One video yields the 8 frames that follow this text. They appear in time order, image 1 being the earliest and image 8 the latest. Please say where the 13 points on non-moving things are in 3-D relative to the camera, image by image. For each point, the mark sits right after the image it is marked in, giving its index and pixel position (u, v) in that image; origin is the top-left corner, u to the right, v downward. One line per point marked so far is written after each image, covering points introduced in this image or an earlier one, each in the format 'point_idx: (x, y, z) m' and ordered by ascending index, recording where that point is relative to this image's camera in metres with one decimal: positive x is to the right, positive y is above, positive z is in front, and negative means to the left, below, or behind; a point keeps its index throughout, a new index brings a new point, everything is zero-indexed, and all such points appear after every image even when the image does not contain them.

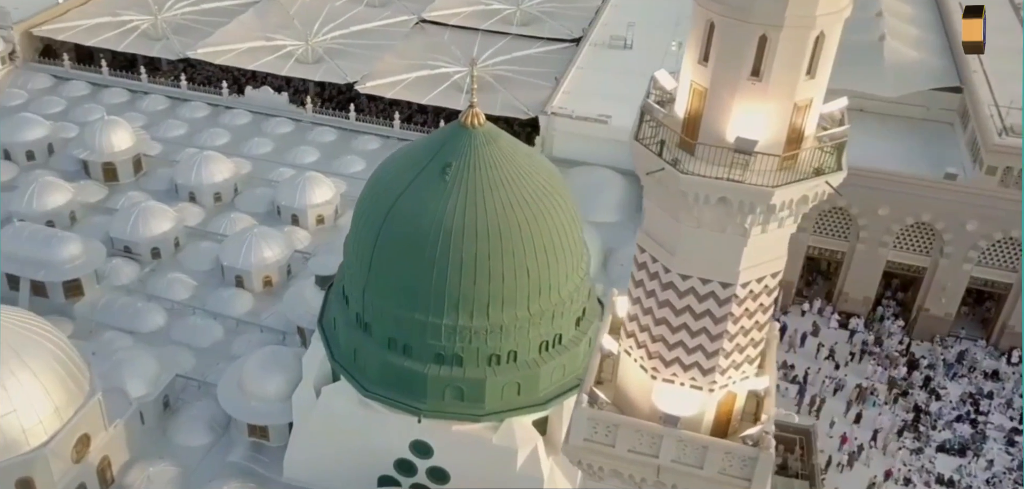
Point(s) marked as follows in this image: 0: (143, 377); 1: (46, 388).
0: (-7.0, -2.5, +17.2) m
1: (-7.5, -2.3, +14.4) m
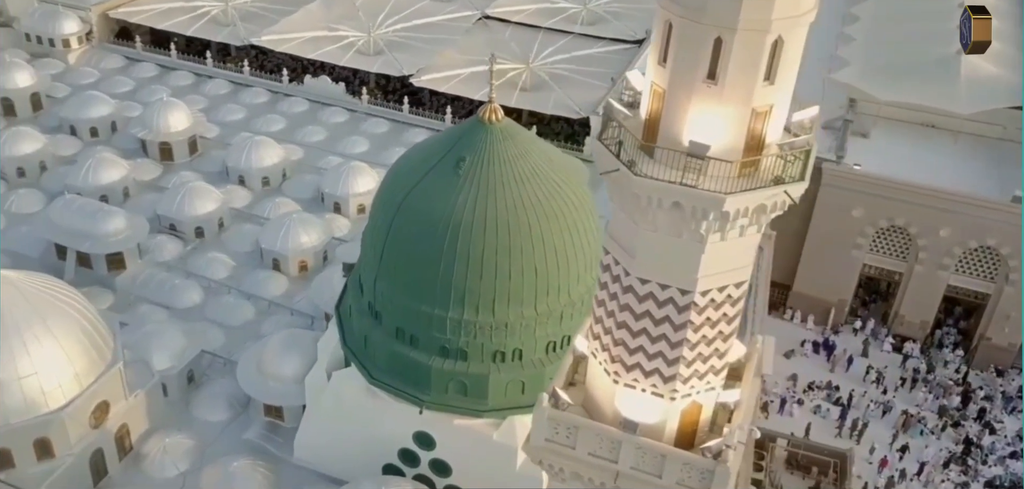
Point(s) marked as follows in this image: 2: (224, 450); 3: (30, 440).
0: (-6.8, -2.1, +17.7) m
1: (-7.5, -1.8, +15.0) m
2: (-5.4, -3.9, +16.9) m
3: (-8.0, -3.2, +14.7) m
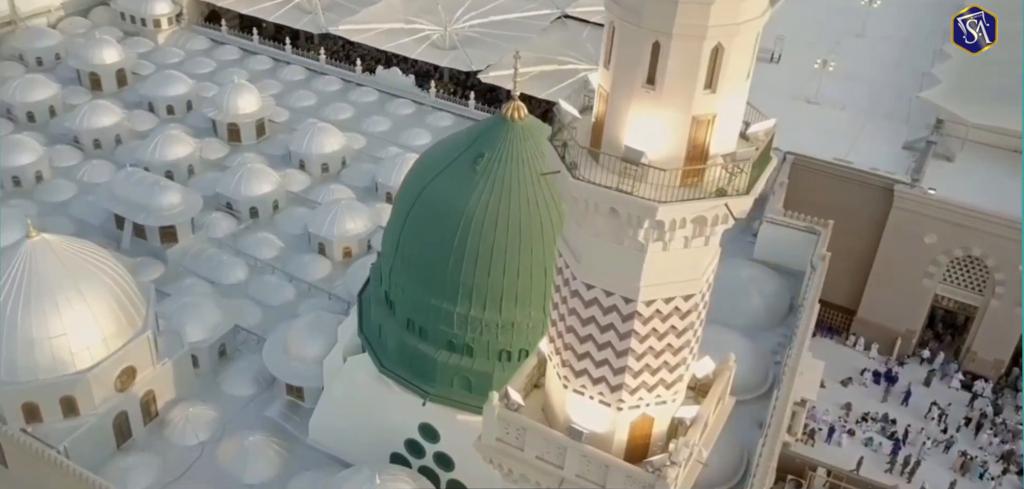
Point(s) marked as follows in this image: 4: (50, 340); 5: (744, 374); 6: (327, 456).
0: (-6.3, -1.6, +18.3) m
1: (-7.3, -1.3, +15.7) m
2: (-5.2, -3.5, +17.4) m
3: (-7.9, -2.6, +15.5) m
4: (-7.9, -1.6, +15.3) m
5: (+5.2, -2.9, +19.8) m
6: (-3.5, -4.0, +16.8) m
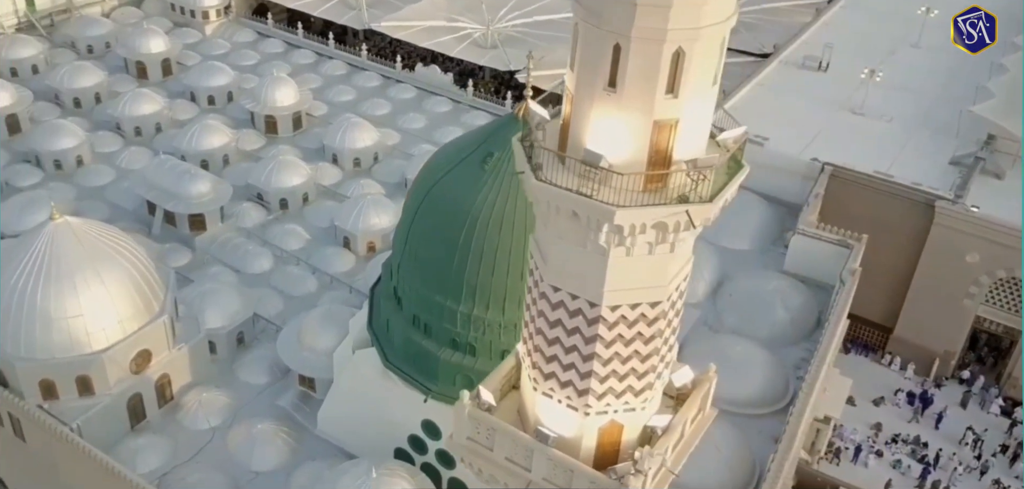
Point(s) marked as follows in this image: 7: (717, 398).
0: (-6.0, -1.4, +18.6) m
1: (-7.1, -1.0, +16.0) m
2: (-5.0, -3.3, +17.6) m
3: (-7.9, -2.3, +15.9) m
4: (-7.8, -1.3, +15.7) m
5: (+5.5, -3.1, +19.4) m
6: (-3.4, -3.9, +17.0) m
7: (+4.5, -3.3, +19.4) m
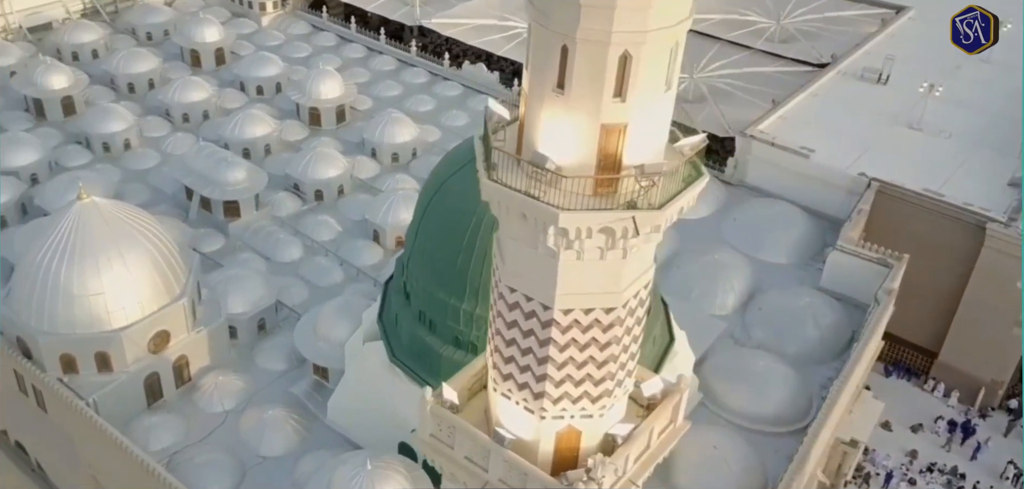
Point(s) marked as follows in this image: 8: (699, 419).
0: (-5.7, -1.1, +19.0) m
1: (-6.9, -0.7, +16.5) m
2: (-4.8, -3.1, +17.9) m
3: (-7.7, -2.0, +16.4) m
4: (-7.7, -1.0, +16.2) m
5: (+5.8, -3.4, +18.9) m
6: (-3.3, -3.7, +17.1) m
7: (+4.8, -3.6, +19.0) m
8: (+4.0, -3.7, +19.0) m
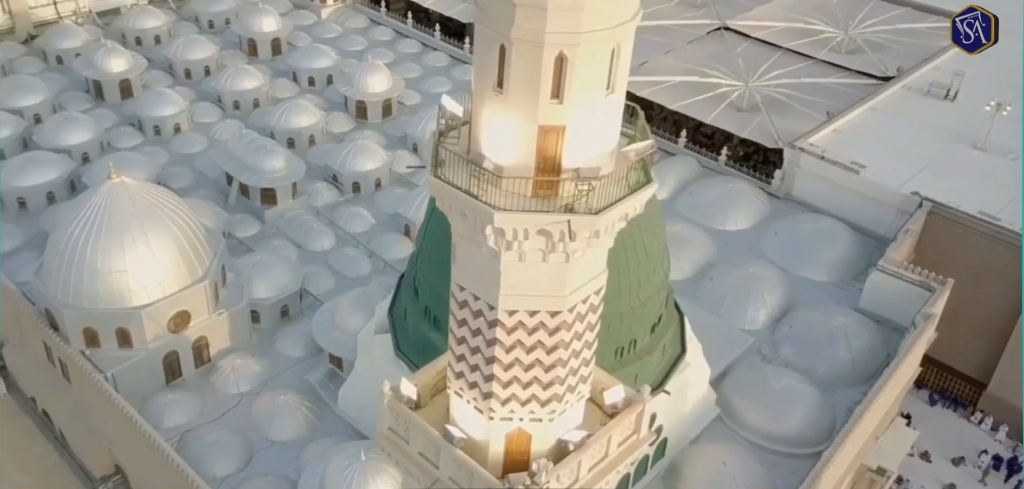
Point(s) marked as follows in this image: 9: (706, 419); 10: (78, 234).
0: (-5.3, -0.8, +19.3) m
1: (-6.7, -0.3, +16.9) m
2: (-4.6, -2.8, +18.2) m
3: (-7.6, -1.6, +16.9) m
4: (-7.4, -0.6, +16.7) m
5: (+6.0, -3.7, +18.4) m
6: (-3.2, -3.6, +17.3) m
7: (+5.0, -3.9, +18.5) m
8: (+4.2, -4.0, +18.6) m
9: (+4.0, -3.6, +18.3) m
10: (-8.1, +0.2, +16.6) m
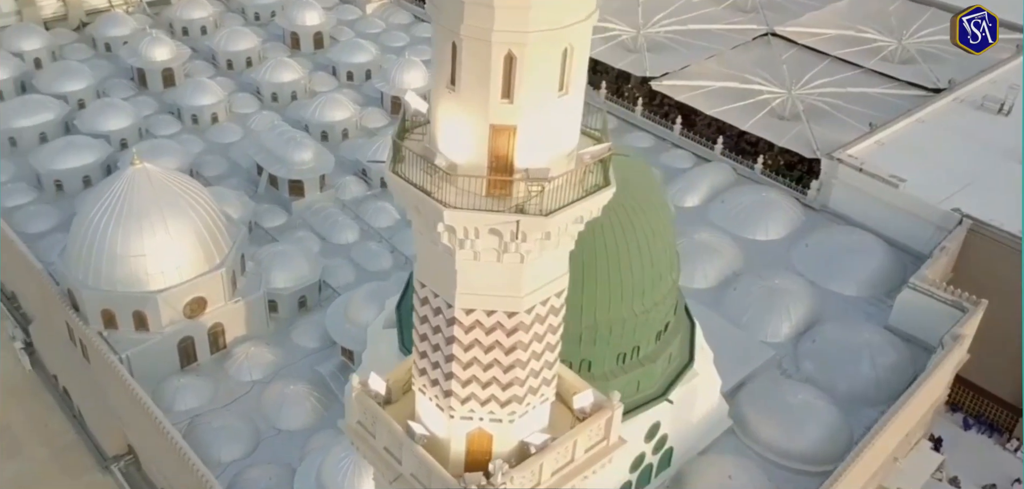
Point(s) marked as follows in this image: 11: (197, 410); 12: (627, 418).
0: (-4.9, -0.6, +19.5) m
1: (-6.5, 0.0, +17.2) m
2: (-4.4, -2.7, +18.4) m
3: (-7.4, -1.3, +17.3) m
4: (-7.2, -0.3, +17.0) m
5: (+6.1, -4.0, +17.9) m
6: (-3.1, -3.4, +17.4) m
7: (+5.2, -4.1, +18.1) m
8: (+4.3, -4.1, +18.2) m
9: (+4.1, -3.7, +18.0) m
10: (-7.9, +0.5, +17.0) m
11: (-6.1, -3.2, +17.3) m
12: (+1.9, -2.8, +14.6) m
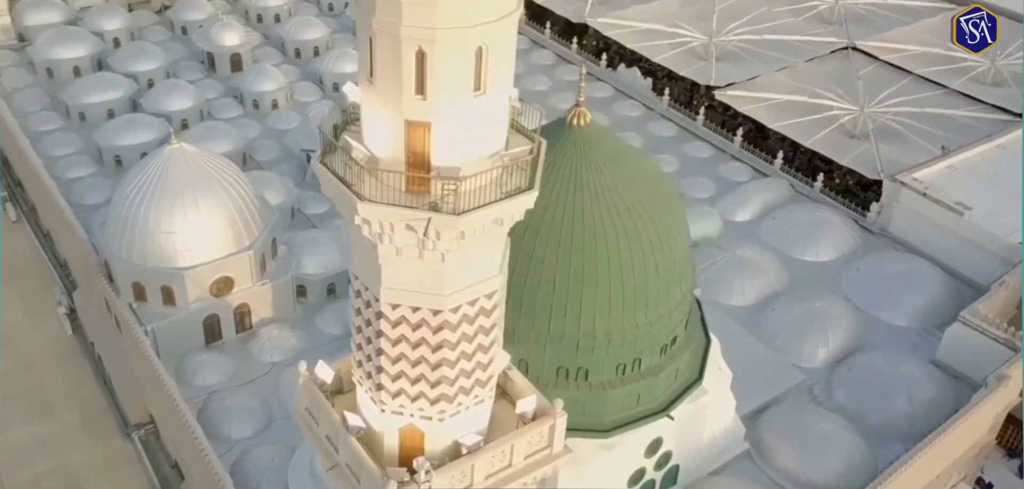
0: (-4.3, -0.3, +19.9) m
1: (-6.0, +0.4, +17.7) m
2: (-4.1, -2.4, +18.7) m
3: (-7.0, -0.8, +17.8) m
4: (-6.8, +0.2, +17.6) m
5: (+6.3, -4.4, +17.2) m
6: (-2.9, -3.3, +17.5) m
7: (+5.3, -4.5, +17.5) m
8: (+4.5, -4.5, +17.7) m
9: (+4.3, -4.1, +17.4) m
10: (-7.4, +1.0, +17.6) m
11: (-5.9, -2.8, +17.8) m
12: (+1.8, -3.0, +14.3) m
